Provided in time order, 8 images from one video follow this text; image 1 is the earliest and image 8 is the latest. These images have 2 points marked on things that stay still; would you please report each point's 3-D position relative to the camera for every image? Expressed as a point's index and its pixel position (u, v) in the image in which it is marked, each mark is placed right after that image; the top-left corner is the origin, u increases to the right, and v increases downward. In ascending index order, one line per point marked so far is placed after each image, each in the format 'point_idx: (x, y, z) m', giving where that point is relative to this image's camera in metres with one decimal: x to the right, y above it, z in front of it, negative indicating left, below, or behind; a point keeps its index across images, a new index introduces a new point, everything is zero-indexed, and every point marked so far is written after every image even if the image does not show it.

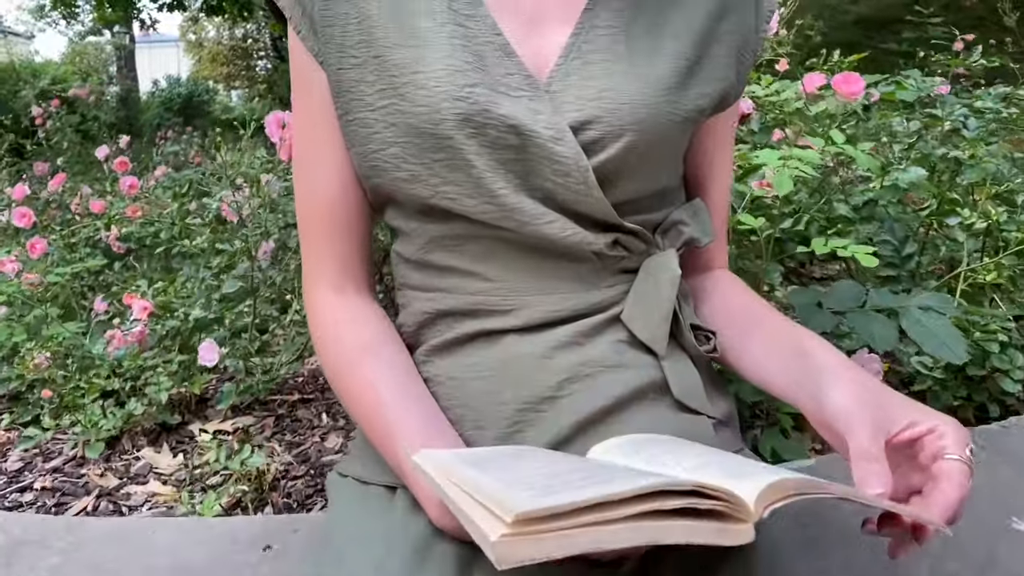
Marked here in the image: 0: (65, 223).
0: (-1.7, +0.3, +2.9) m
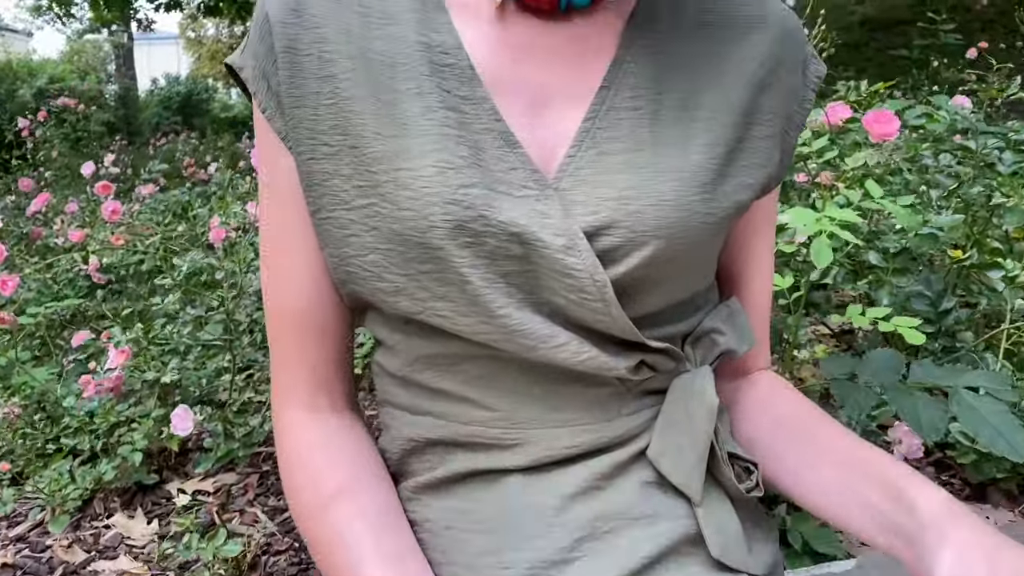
0: (-1.7, +0.1, +2.8) m
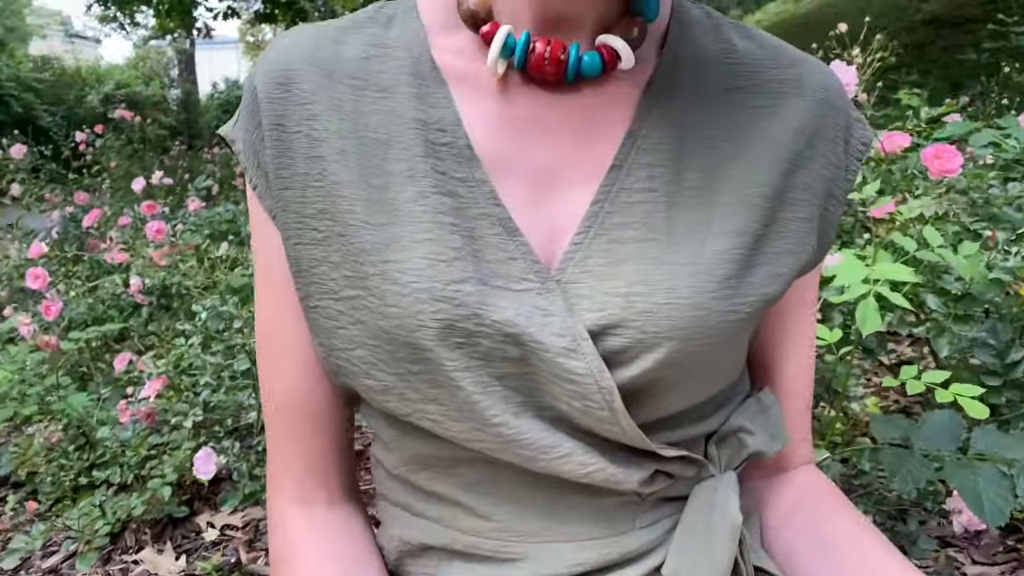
0: (-1.6, +0.1, +2.8) m
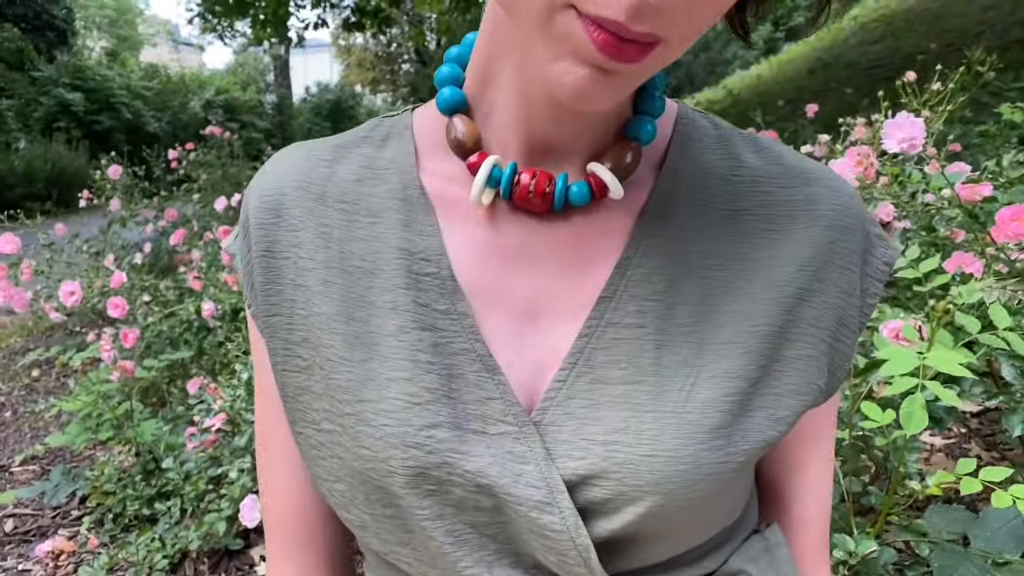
0: (-1.3, 0.0, +3.0) m
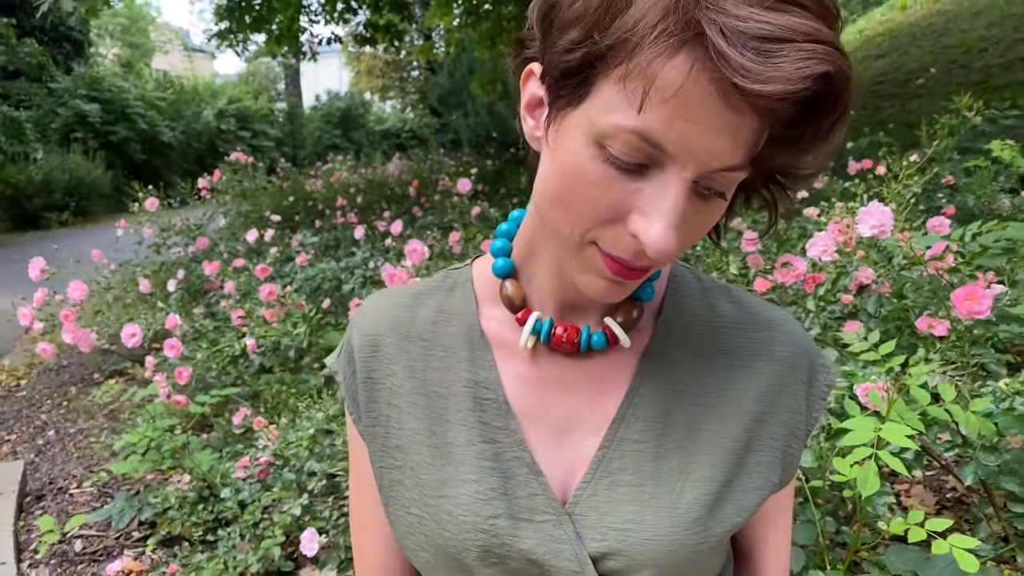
0: (-1.3, -0.2, +3.2) m
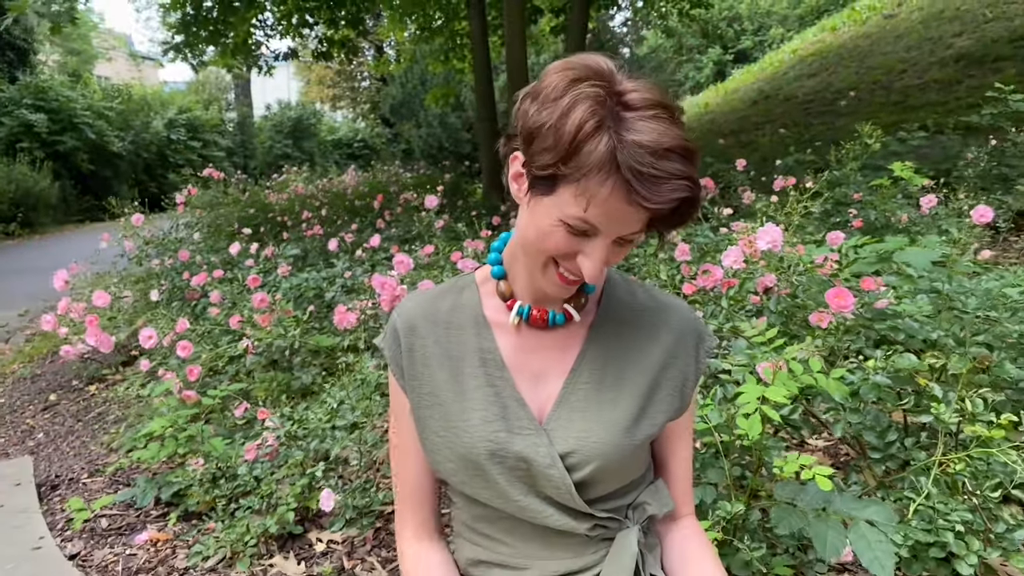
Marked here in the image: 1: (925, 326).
0: (-1.4, -0.2, +3.6) m
1: (+1.3, -0.1, +2.3) m
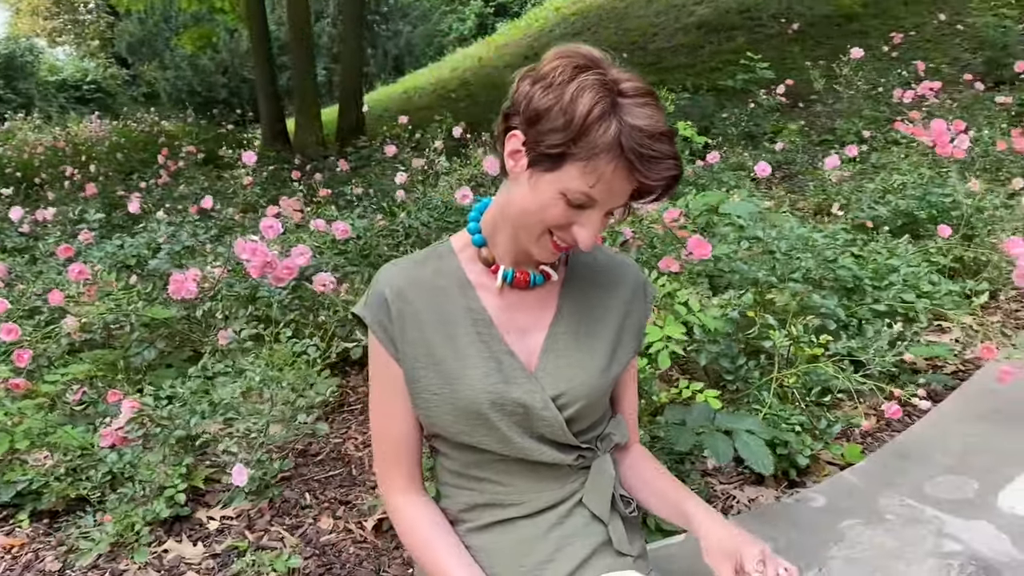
0: (-2.1, -0.1, +3.1) m
1: (+0.9, +0.1, +2.8) m
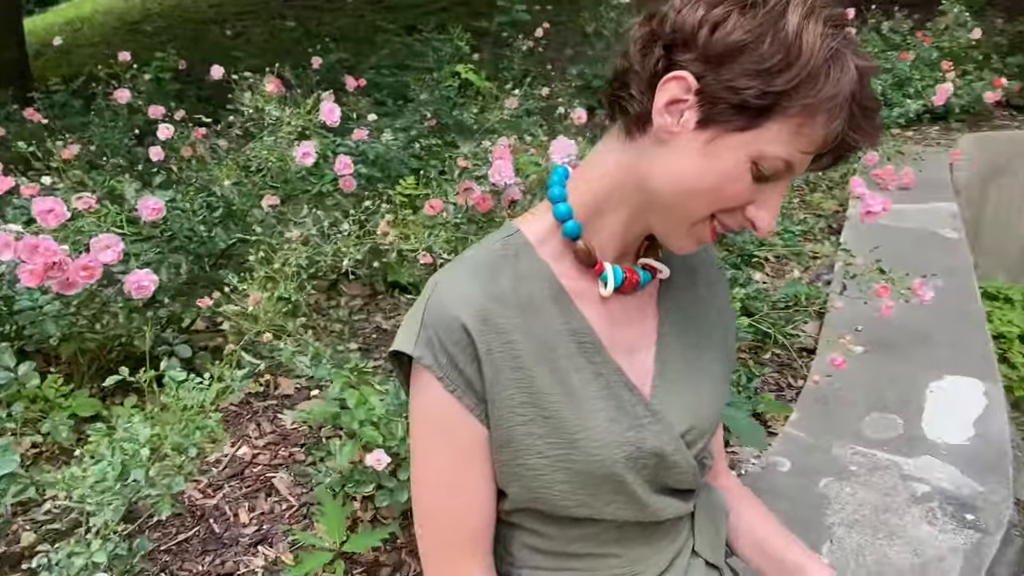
0: (-2.4, -0.2, +1.8) m
1: (+0.5, +0.2, +2.6) m
